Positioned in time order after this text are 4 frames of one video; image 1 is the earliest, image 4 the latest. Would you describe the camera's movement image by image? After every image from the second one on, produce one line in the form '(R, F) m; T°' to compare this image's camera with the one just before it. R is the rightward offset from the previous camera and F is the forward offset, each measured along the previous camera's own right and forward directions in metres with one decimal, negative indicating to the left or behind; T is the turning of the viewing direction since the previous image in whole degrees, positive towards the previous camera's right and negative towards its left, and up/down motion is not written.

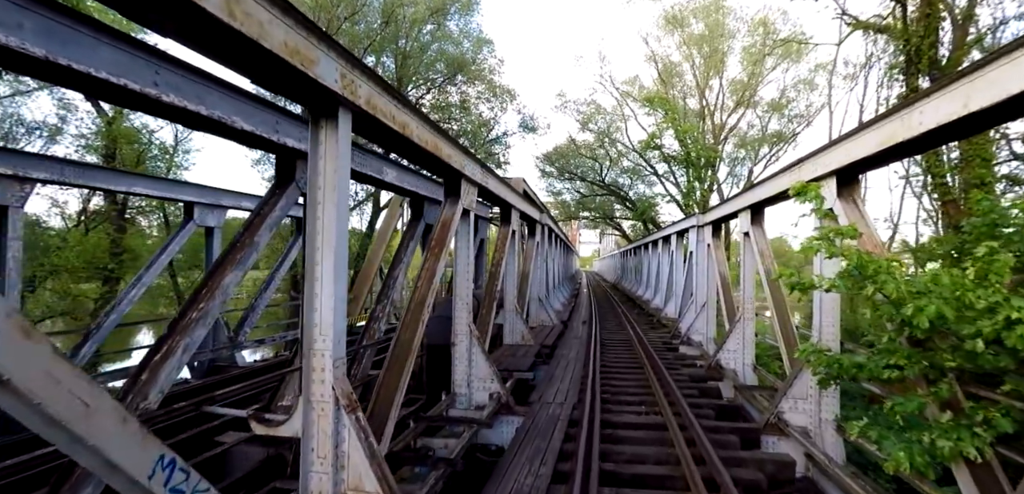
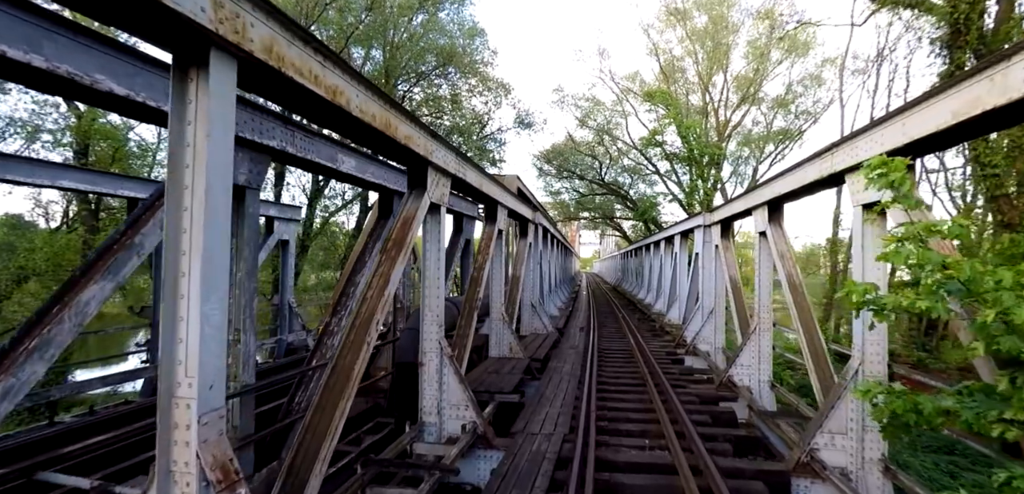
(+0.2, +0.7) m; 0°
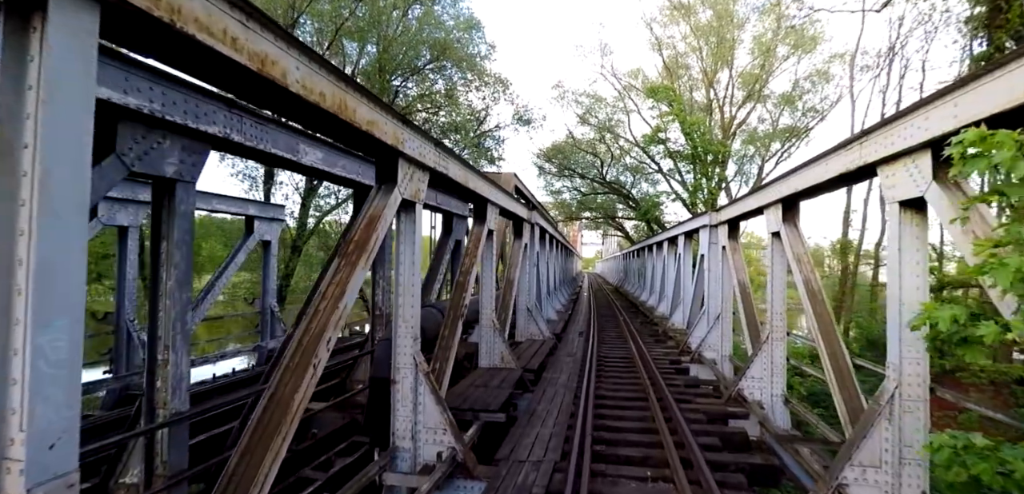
(+0.1, +0.4) m; 0°
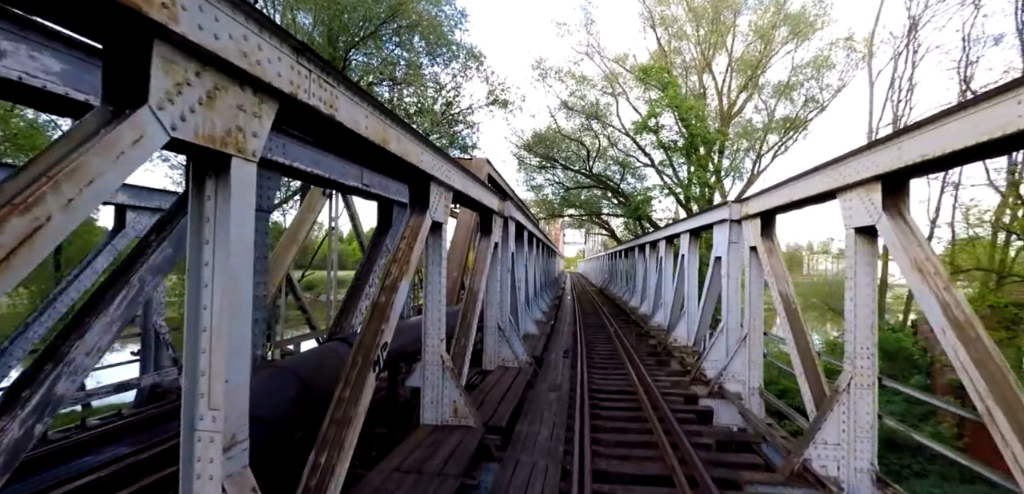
(+0.2, +1.8) m; +2°
